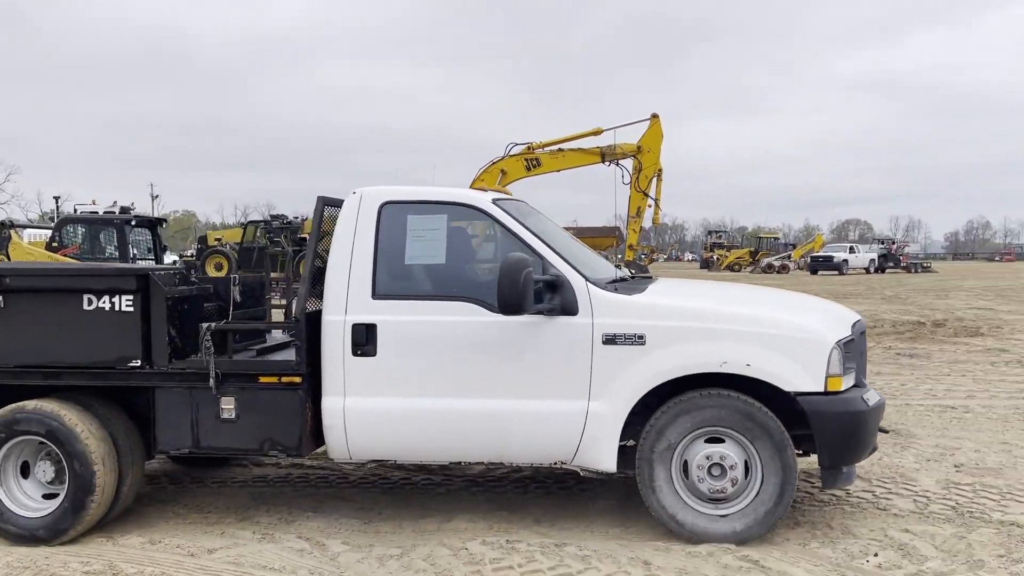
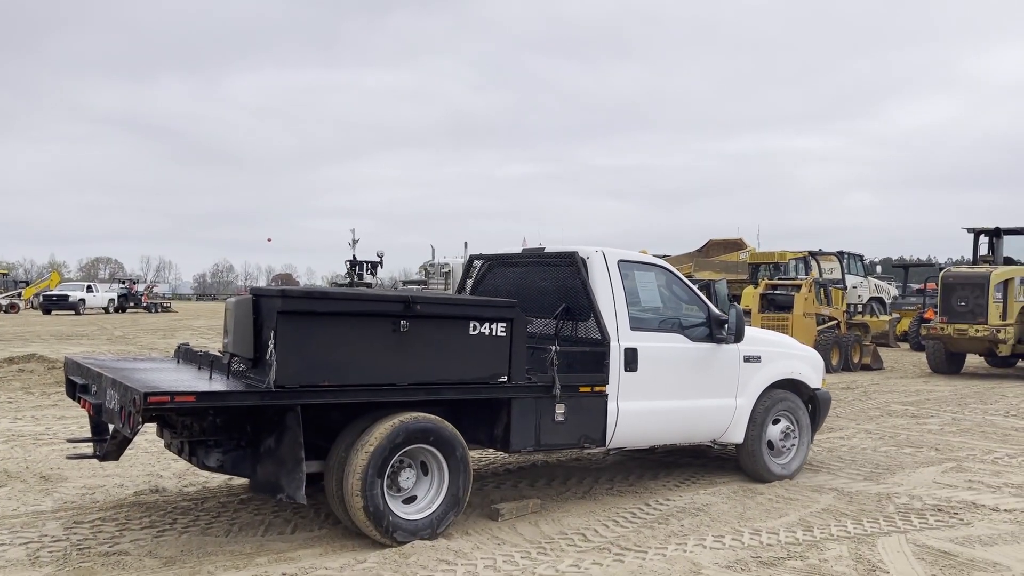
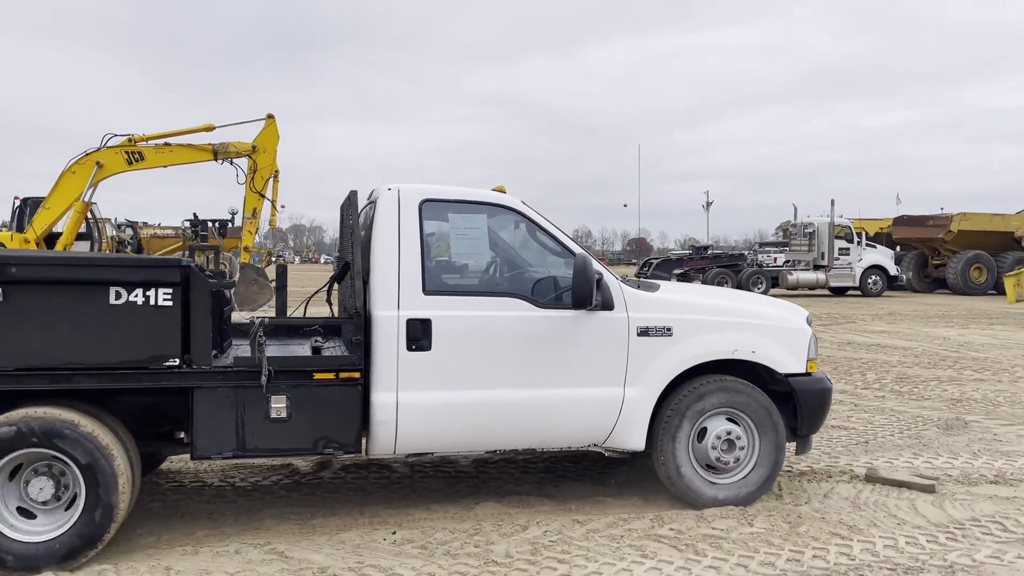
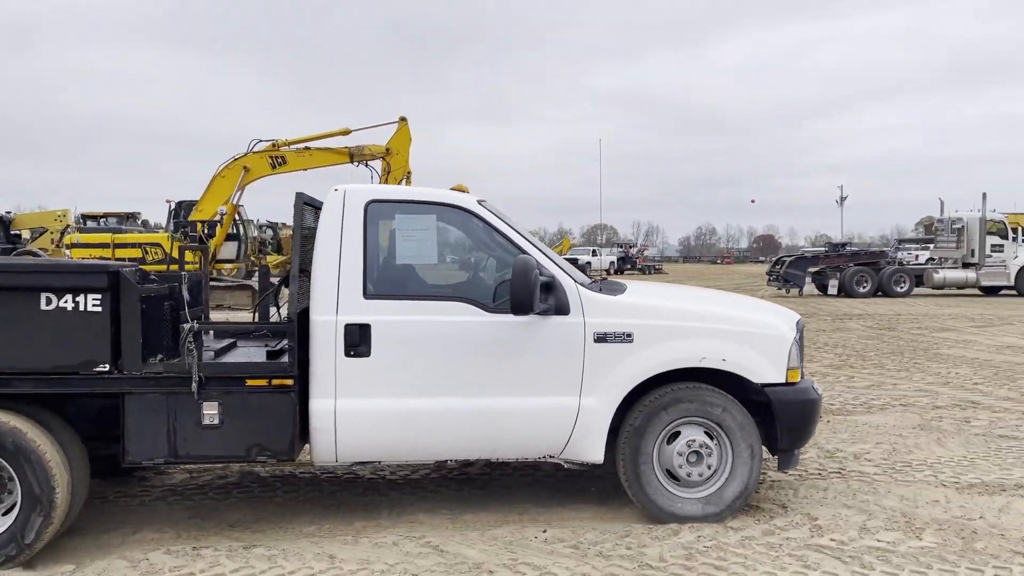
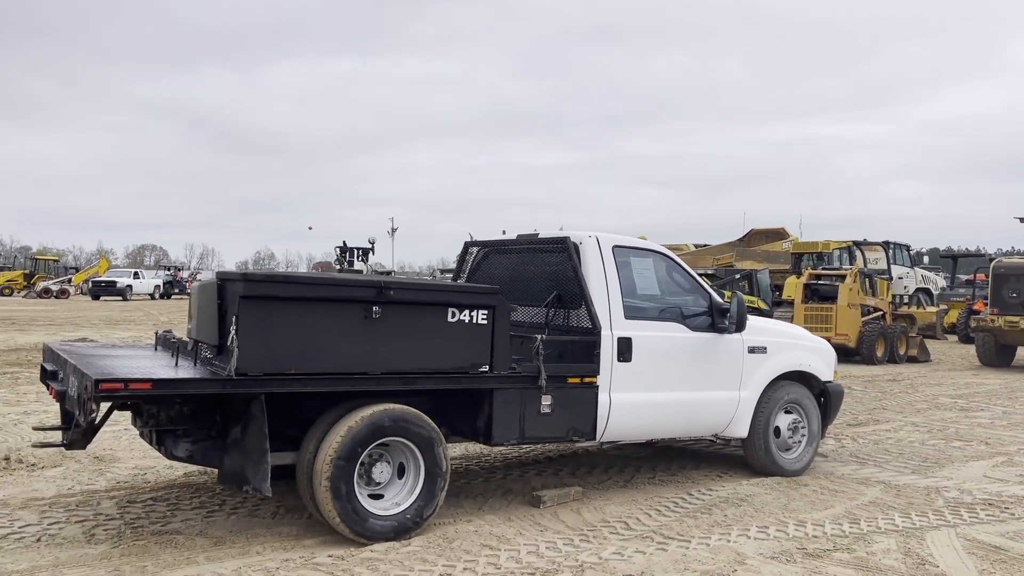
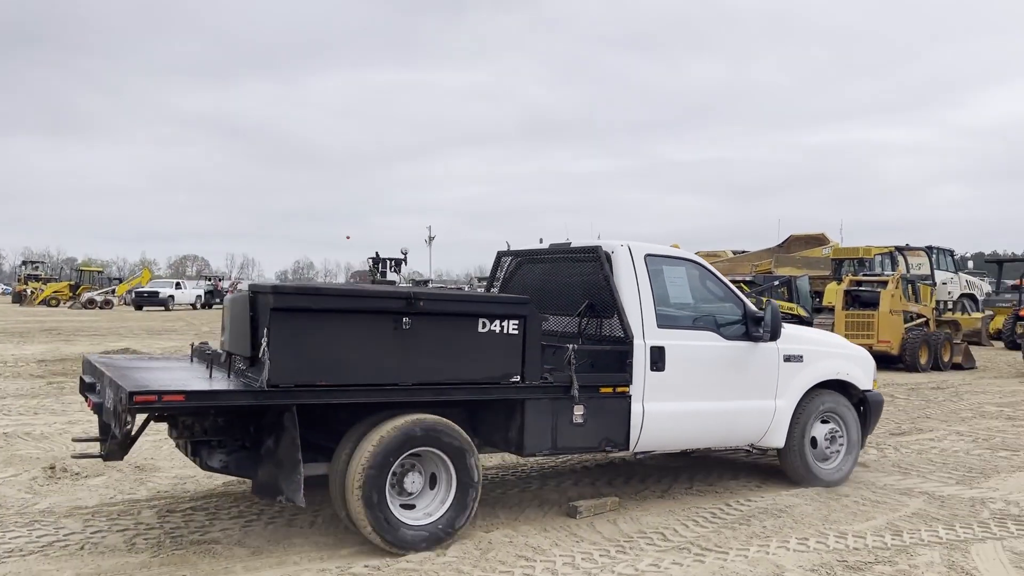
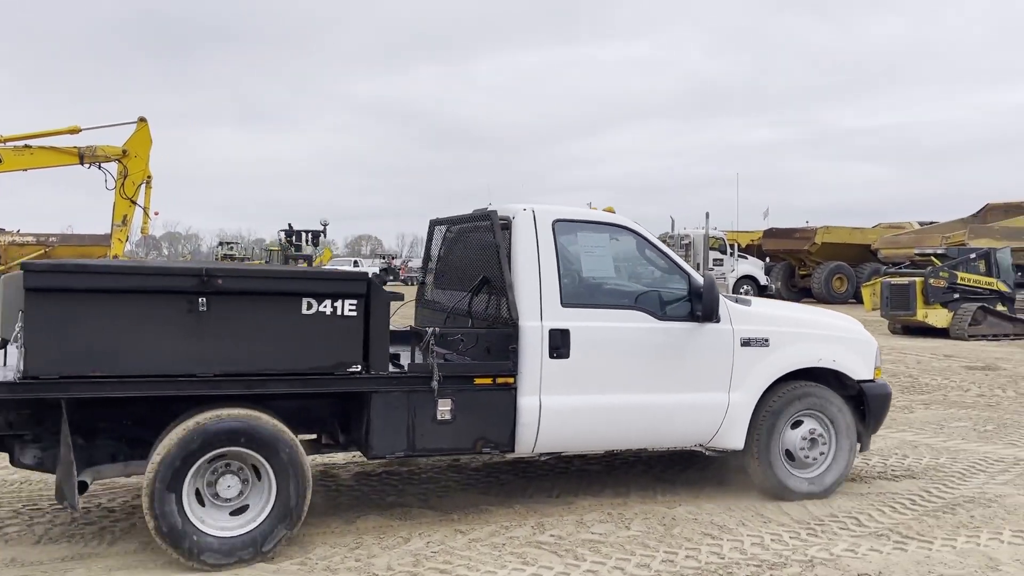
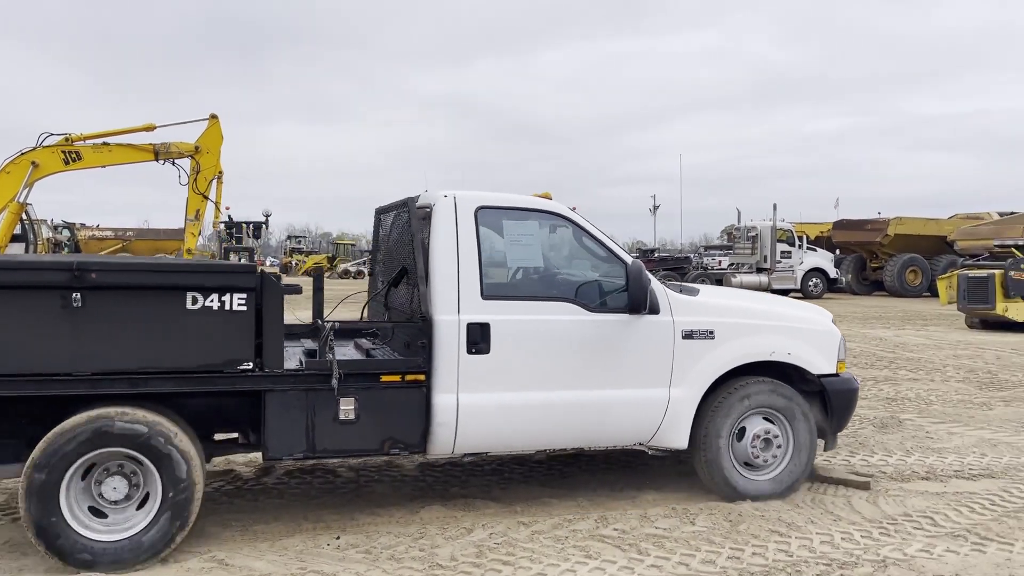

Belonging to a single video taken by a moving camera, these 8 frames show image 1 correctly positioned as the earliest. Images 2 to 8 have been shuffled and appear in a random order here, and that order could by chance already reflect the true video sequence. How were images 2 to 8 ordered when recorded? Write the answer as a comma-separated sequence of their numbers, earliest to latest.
4, 3, 8, 7, 6, 2, 5
